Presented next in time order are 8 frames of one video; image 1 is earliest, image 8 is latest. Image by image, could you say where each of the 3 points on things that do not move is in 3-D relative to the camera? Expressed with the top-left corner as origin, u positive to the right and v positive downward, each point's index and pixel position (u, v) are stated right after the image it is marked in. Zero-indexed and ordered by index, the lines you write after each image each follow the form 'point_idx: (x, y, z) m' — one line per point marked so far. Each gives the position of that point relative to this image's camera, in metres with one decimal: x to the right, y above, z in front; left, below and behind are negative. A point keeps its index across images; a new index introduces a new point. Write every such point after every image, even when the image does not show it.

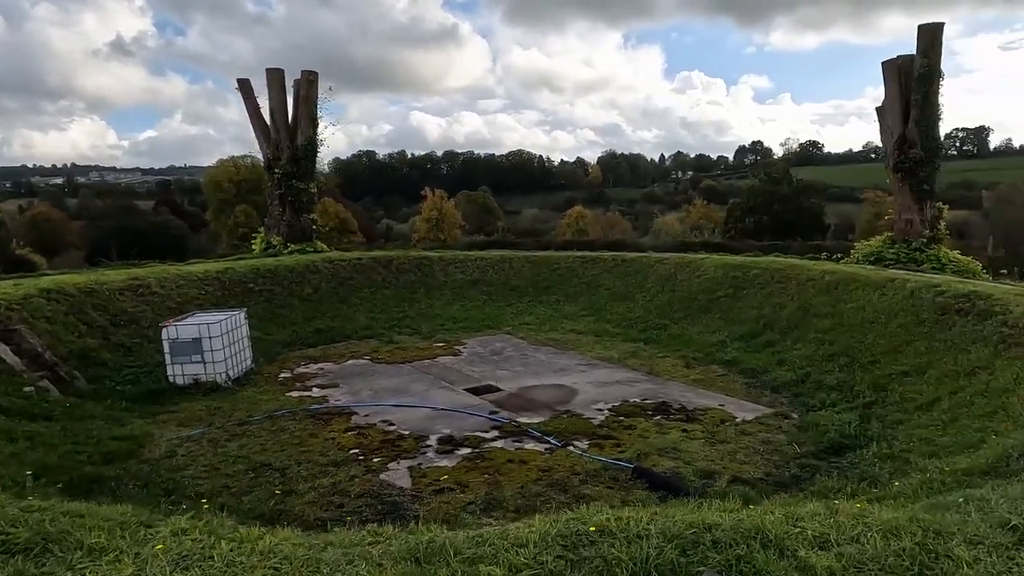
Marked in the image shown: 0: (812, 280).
0: (+6.9, +0.2, +15.4) m
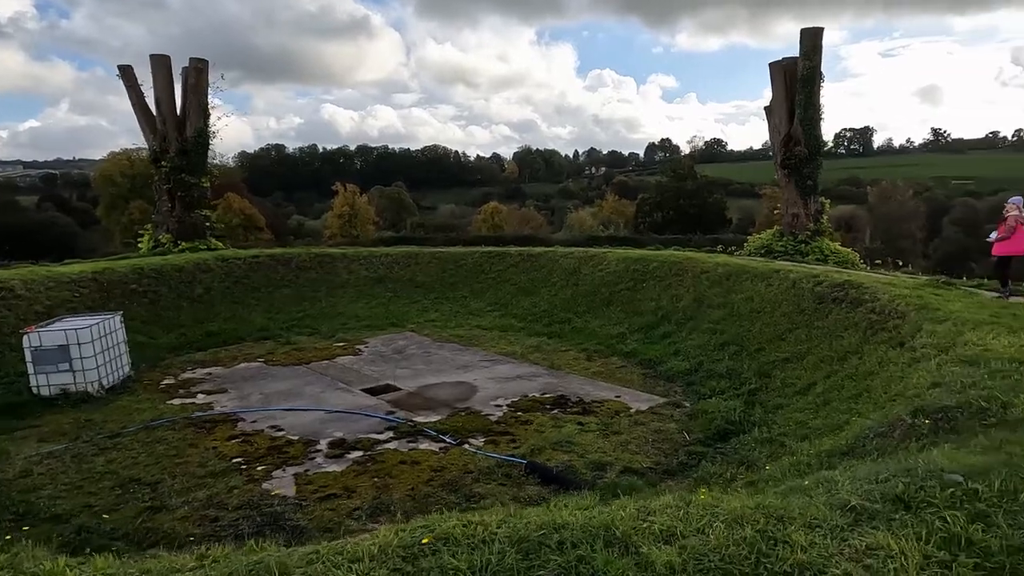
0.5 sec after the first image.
0: (+4.6, +0.4, +16.0) m
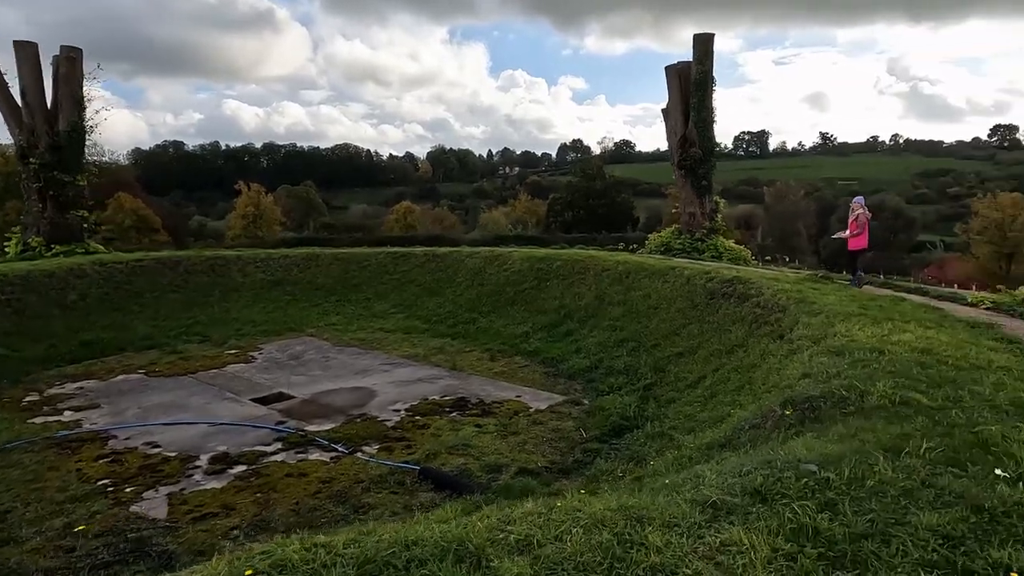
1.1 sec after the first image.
0: (+2.3, +0.5, +16.3) m
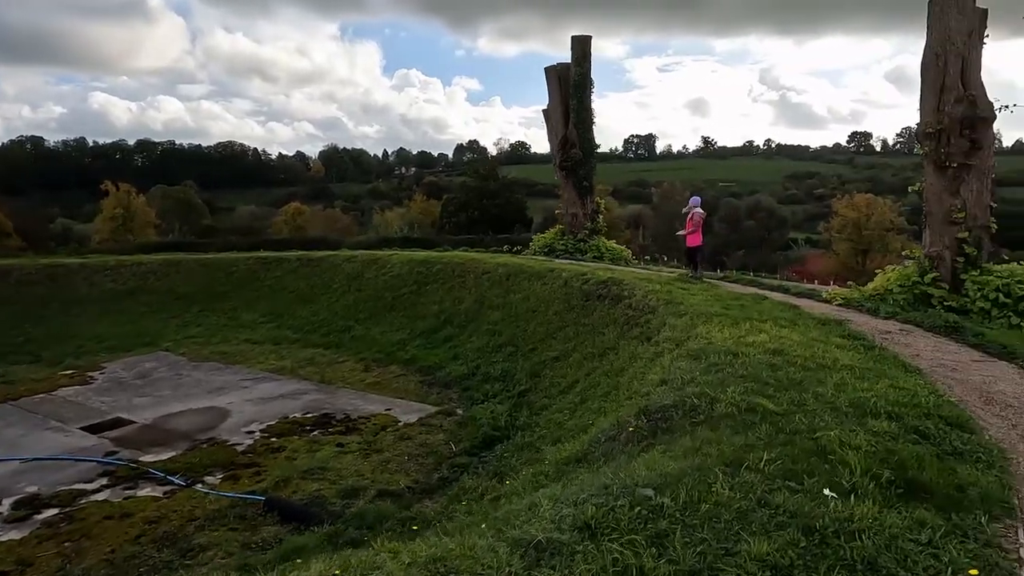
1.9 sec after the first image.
0: (-0.6, +0.4, +15.9) m
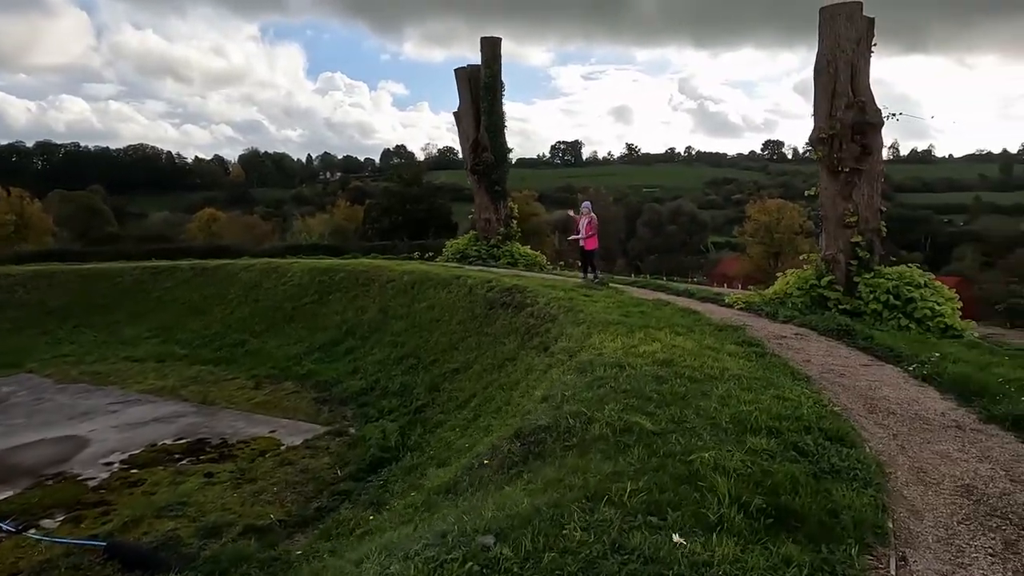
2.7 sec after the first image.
0: (-2.8, +0.2, +15.2) m
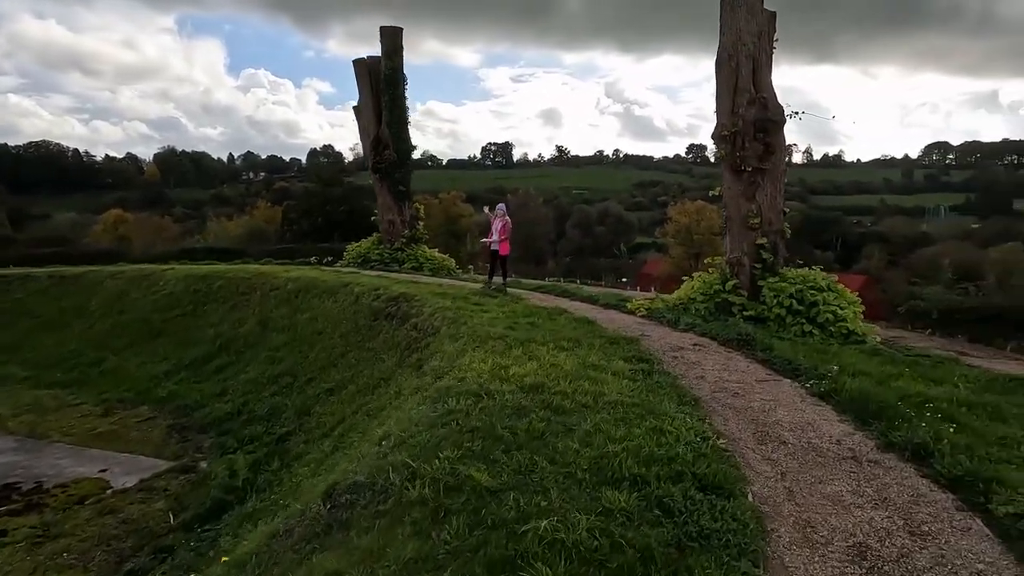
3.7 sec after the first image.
0: (-5.0, 0.0, +13.8) m
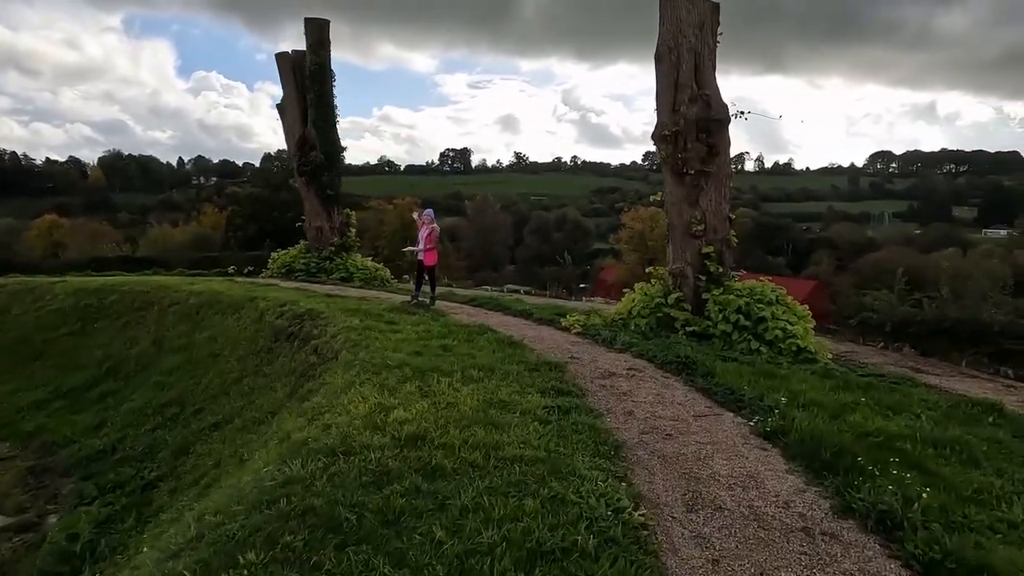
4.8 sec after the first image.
0: (-6.3, -0.3, +12.4) m
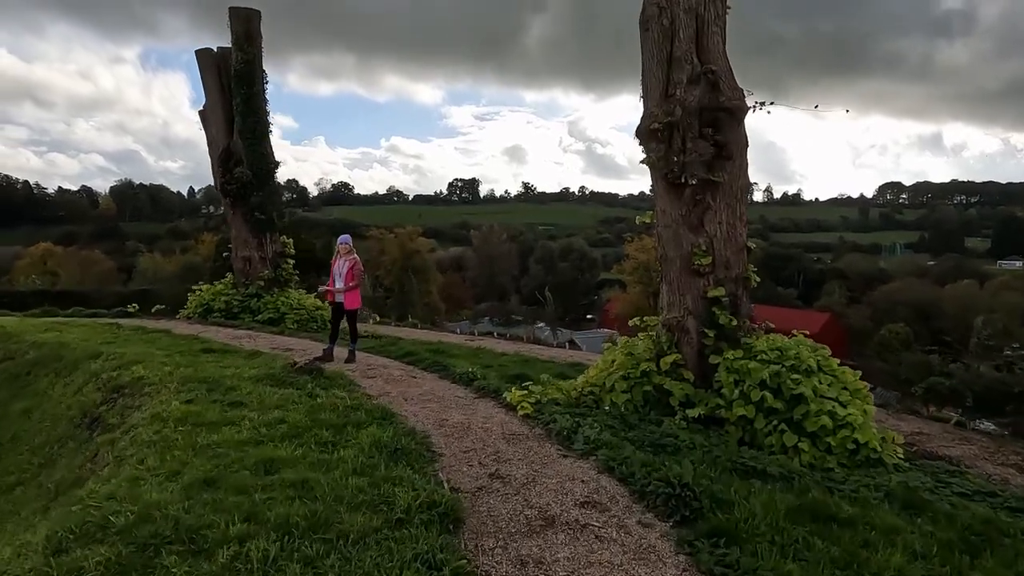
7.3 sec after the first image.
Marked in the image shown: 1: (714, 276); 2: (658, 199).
0: (-7.1, -1.0, +9.3) m
1: (+2.2, +0.1, +7.1) m
2: (+1.6, +1.0, +7.4) m
